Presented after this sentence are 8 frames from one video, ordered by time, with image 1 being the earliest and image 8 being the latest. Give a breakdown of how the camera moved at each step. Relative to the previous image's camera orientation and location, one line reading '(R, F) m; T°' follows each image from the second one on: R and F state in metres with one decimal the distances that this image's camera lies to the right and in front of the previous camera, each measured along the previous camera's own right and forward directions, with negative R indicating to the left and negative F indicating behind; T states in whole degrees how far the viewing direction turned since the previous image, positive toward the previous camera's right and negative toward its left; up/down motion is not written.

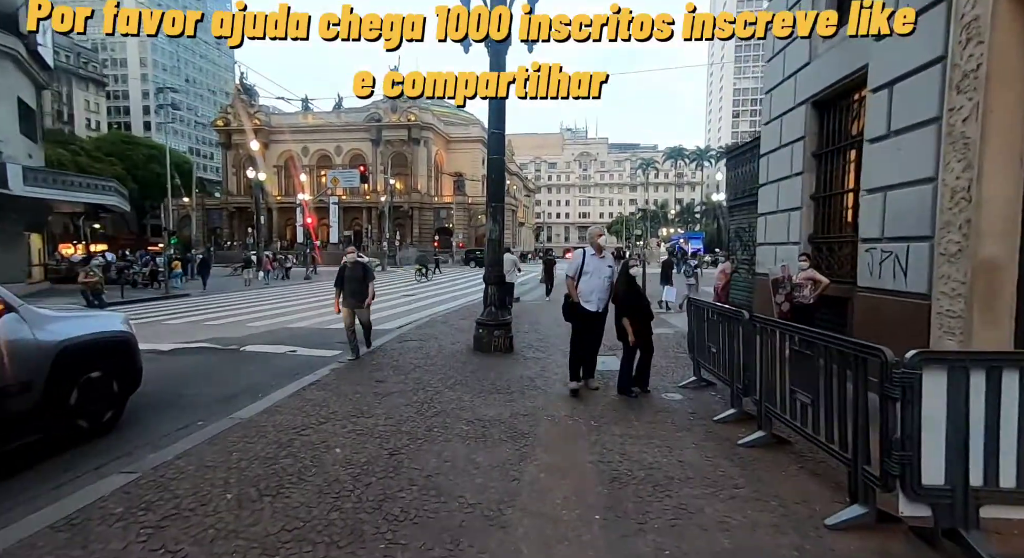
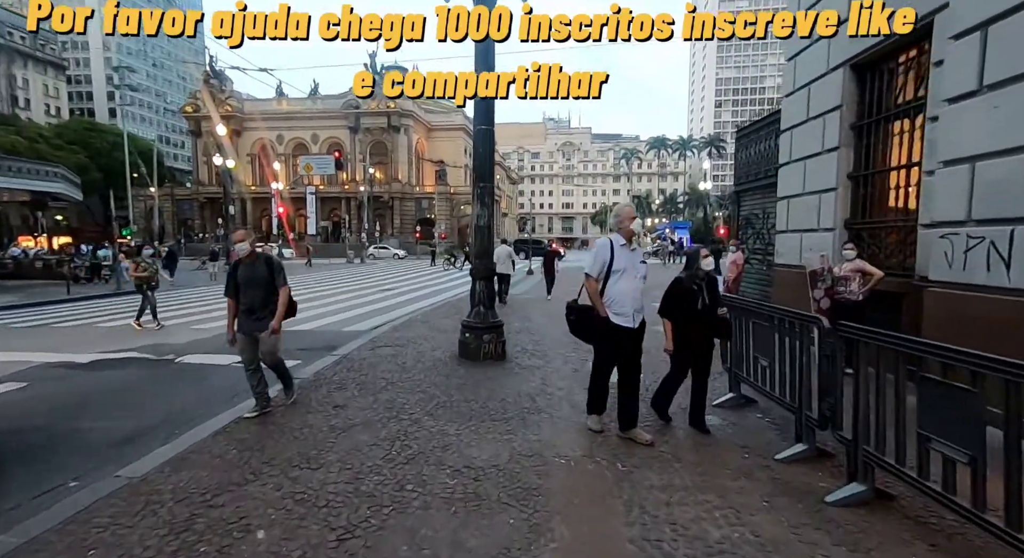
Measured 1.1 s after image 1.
(-0.1, +1.4) m; +2°
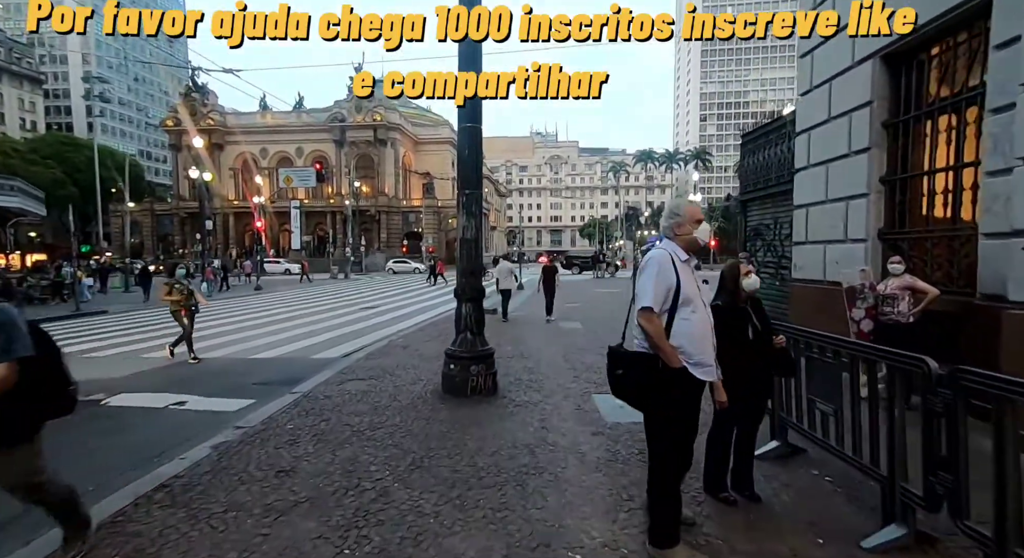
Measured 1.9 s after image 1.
(0.0, +1.0) m; +1°
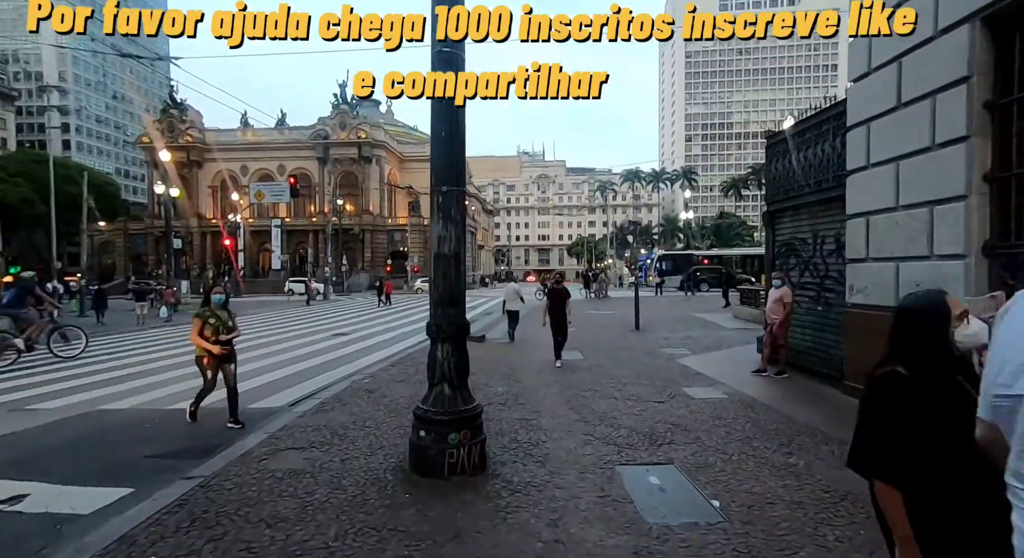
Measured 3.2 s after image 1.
(-0.1, +1.8) m; +1°
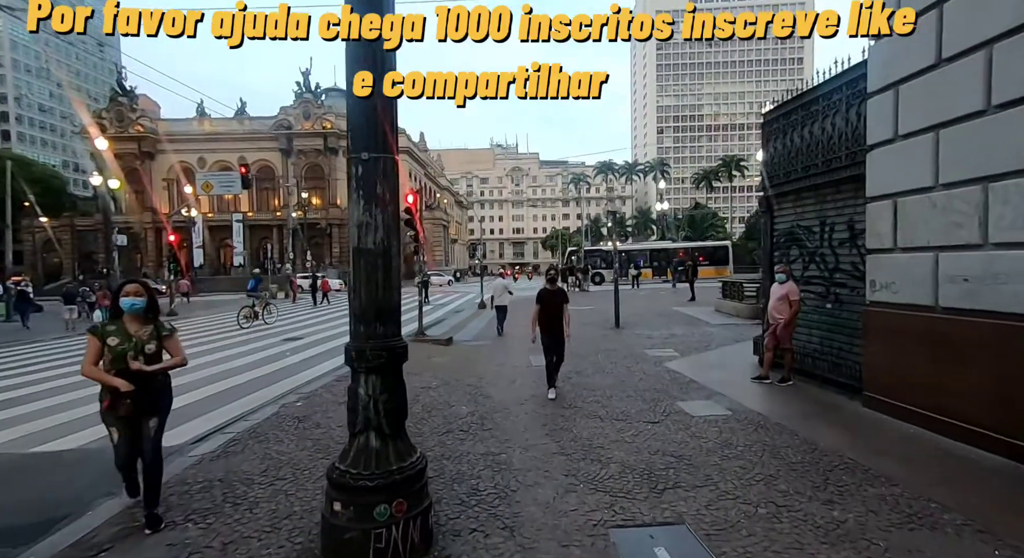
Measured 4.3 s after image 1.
(+0.1, +1.3) m; +3°
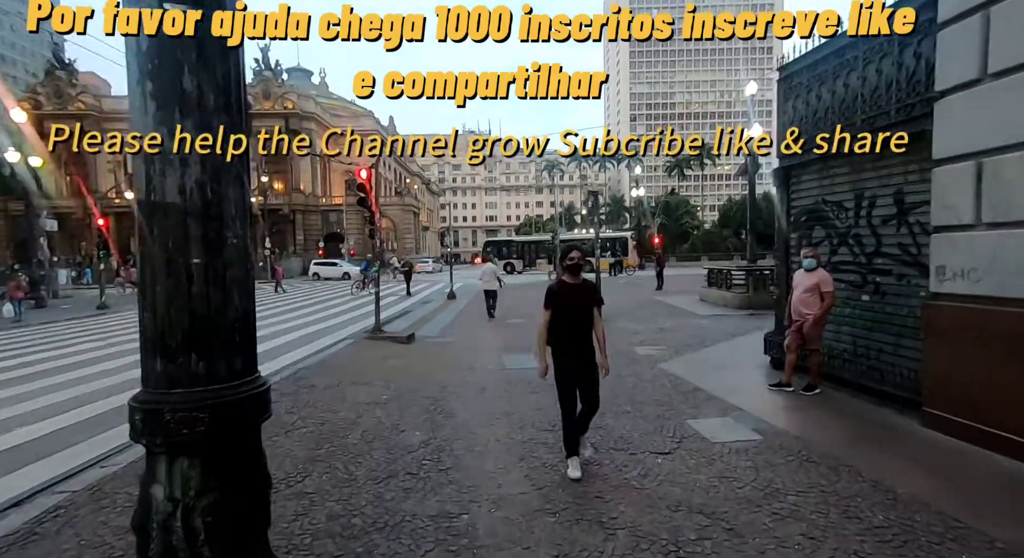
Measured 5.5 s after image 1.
(+0.1, +1.6) m; +3°
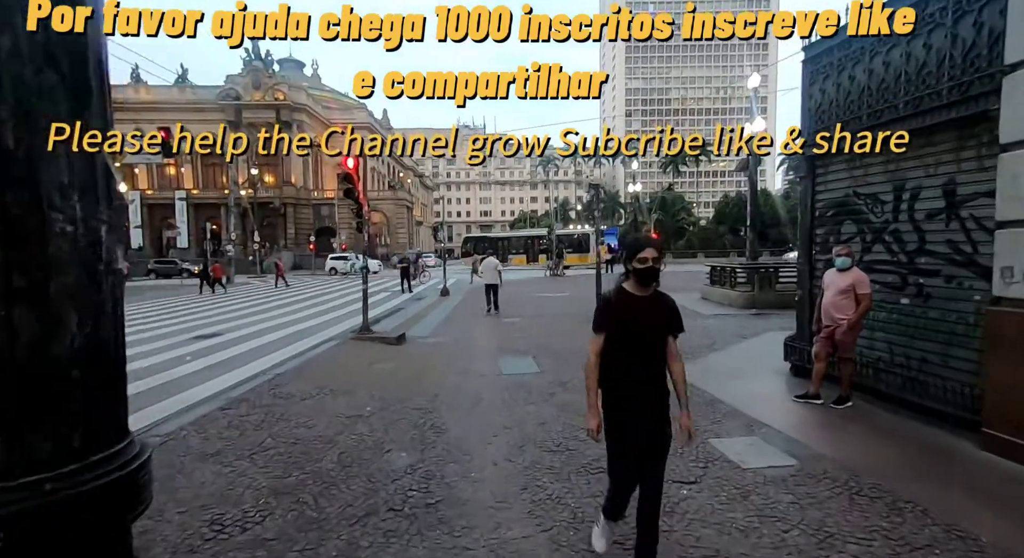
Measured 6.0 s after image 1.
(-0.1, +0.7) m; +1°
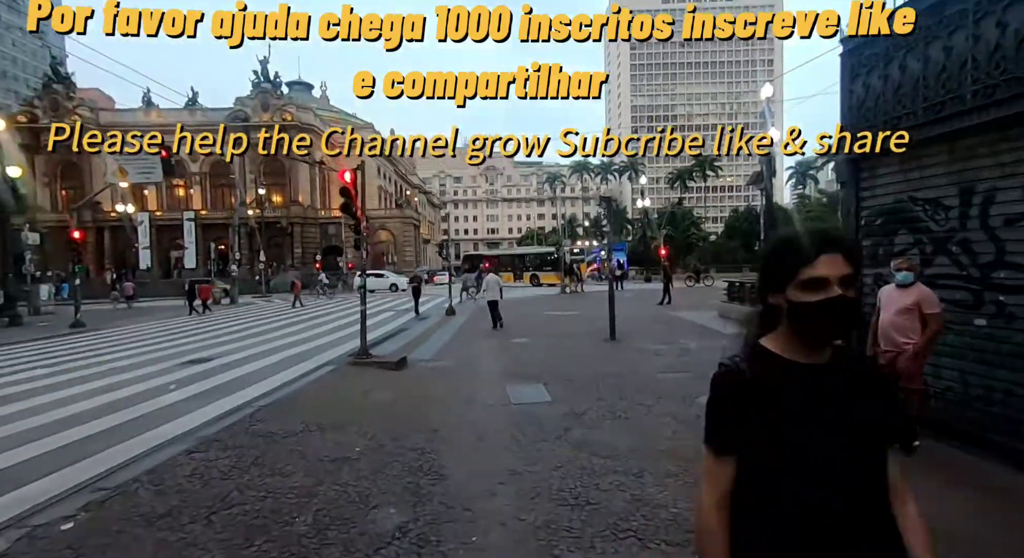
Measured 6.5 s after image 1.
(0.0, +0.8) m; -1°
